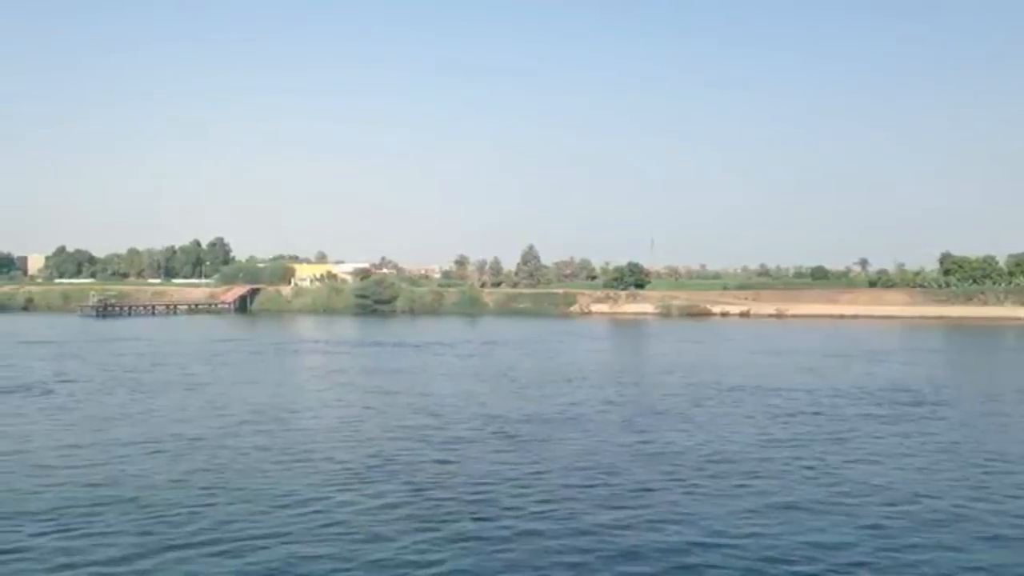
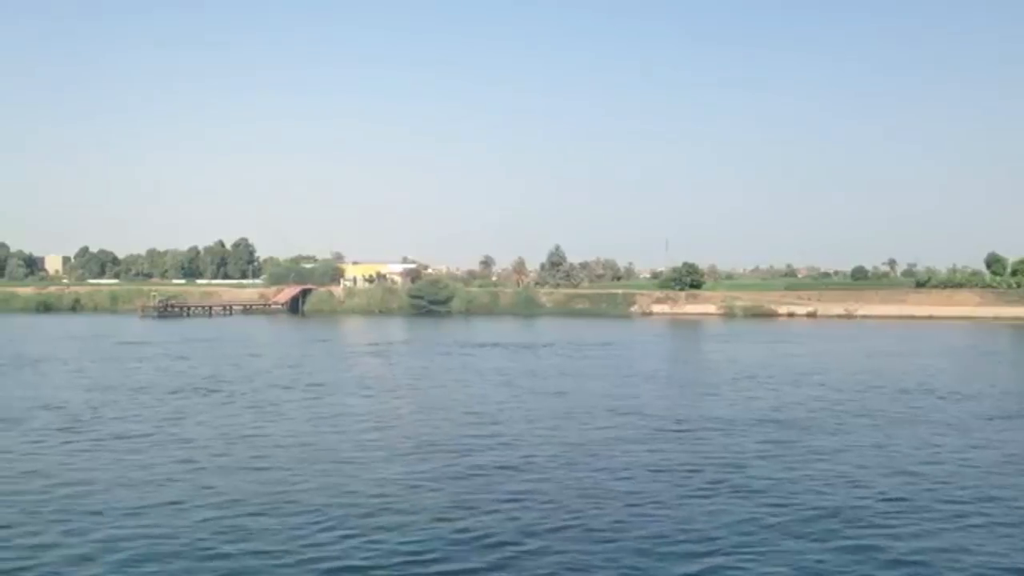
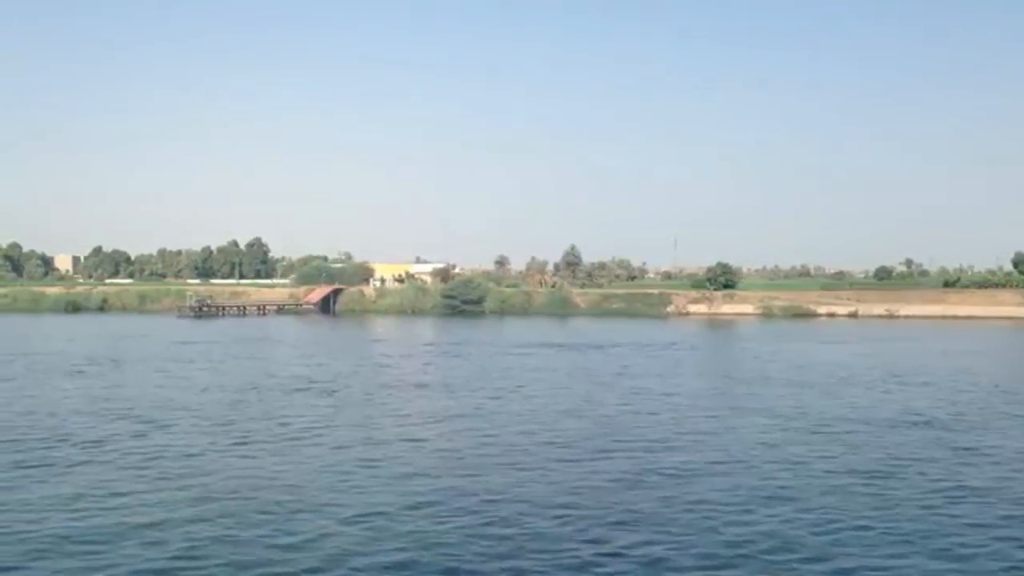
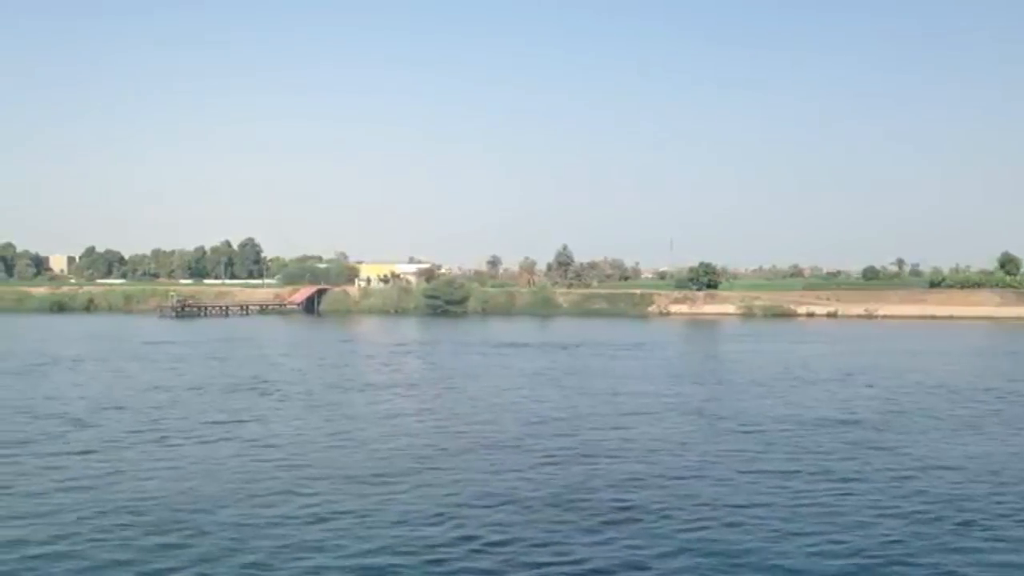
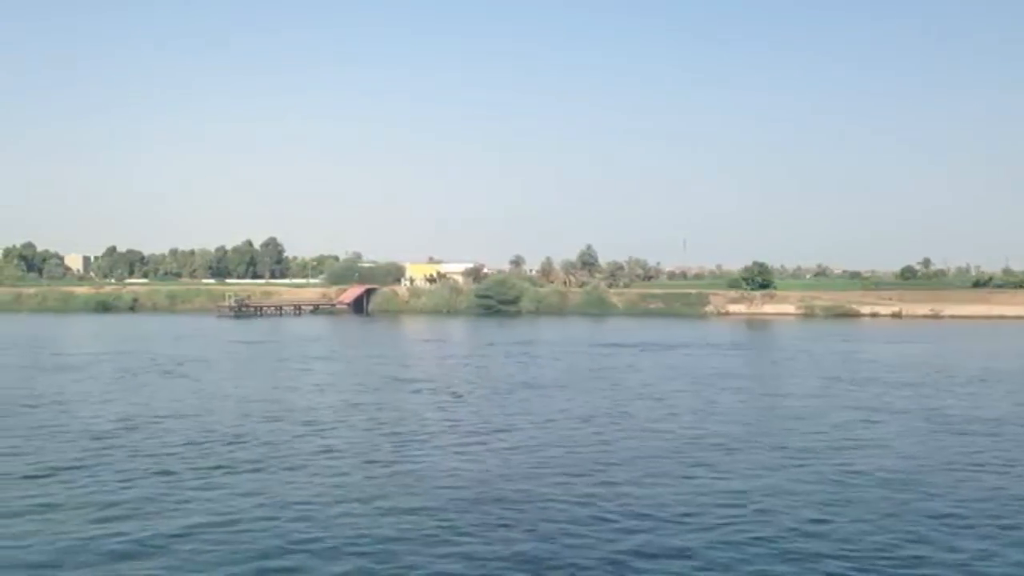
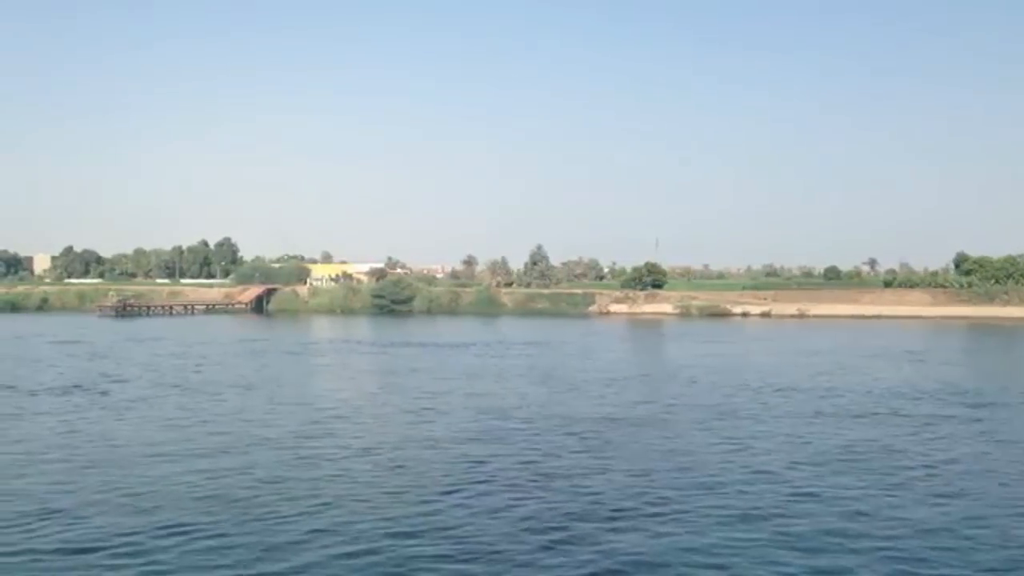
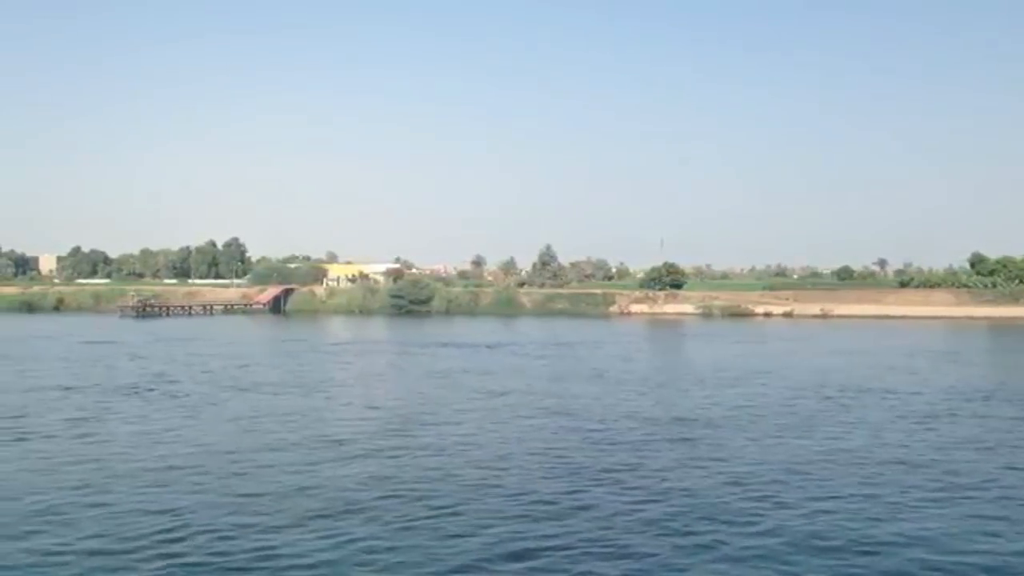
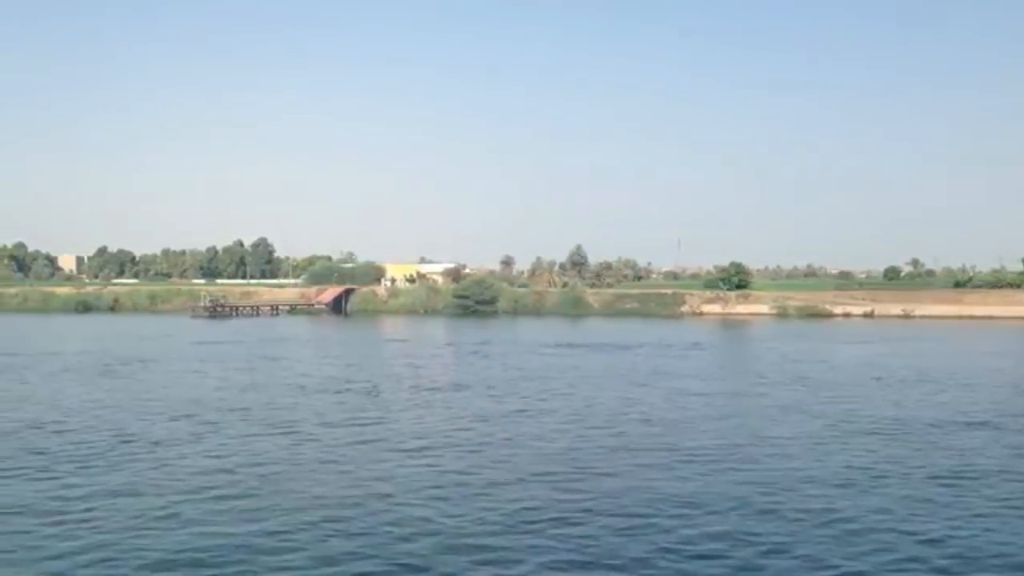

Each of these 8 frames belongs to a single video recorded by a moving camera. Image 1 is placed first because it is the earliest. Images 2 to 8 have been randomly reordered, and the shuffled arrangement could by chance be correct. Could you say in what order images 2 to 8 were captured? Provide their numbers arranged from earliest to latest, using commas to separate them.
6, 7, 2, 4, 3, 8, 5
